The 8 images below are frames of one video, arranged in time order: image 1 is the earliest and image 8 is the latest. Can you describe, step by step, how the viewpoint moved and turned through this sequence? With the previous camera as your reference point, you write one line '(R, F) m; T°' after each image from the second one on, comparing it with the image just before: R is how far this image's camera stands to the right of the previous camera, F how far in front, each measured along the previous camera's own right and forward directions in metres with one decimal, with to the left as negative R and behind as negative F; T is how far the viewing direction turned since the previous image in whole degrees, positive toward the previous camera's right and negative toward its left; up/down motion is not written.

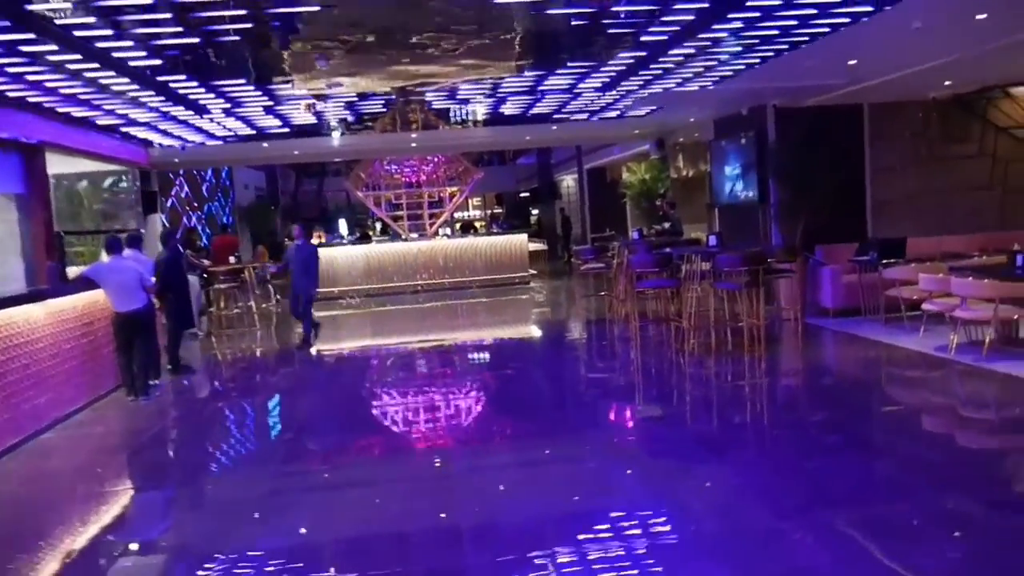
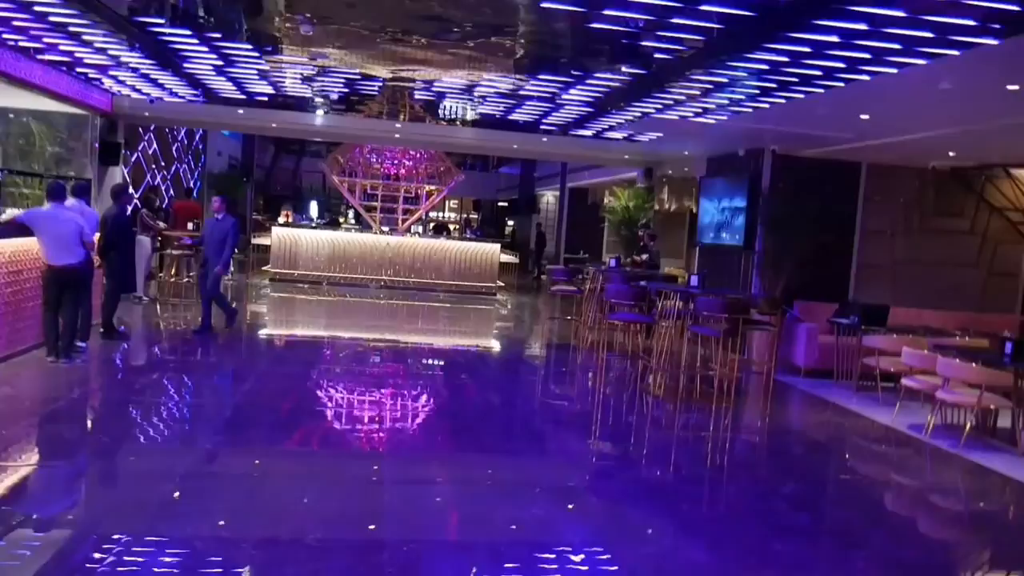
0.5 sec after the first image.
(0.0, +0.5) m; +2°
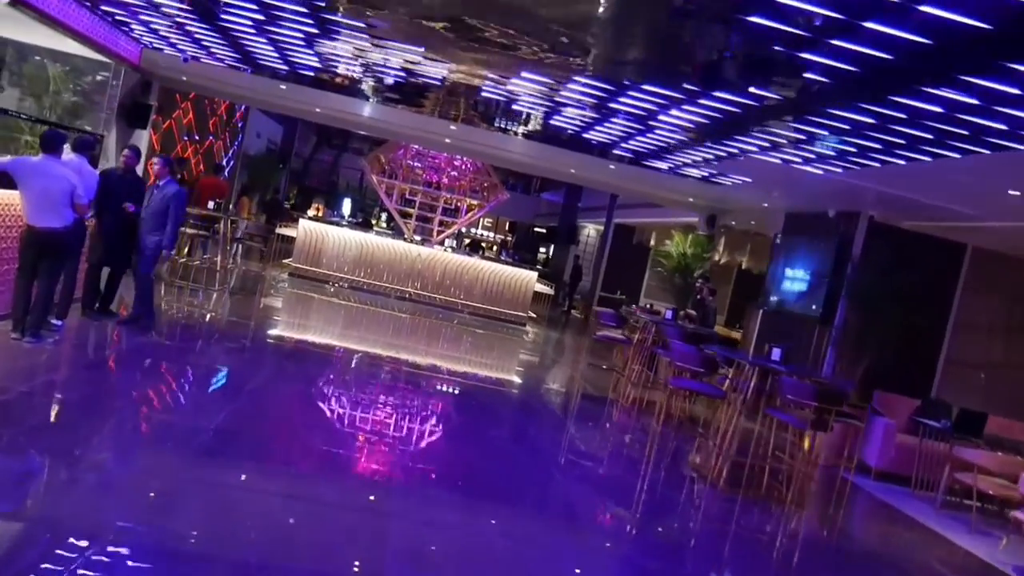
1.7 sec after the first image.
(-0.3, +1.2) m; -1°
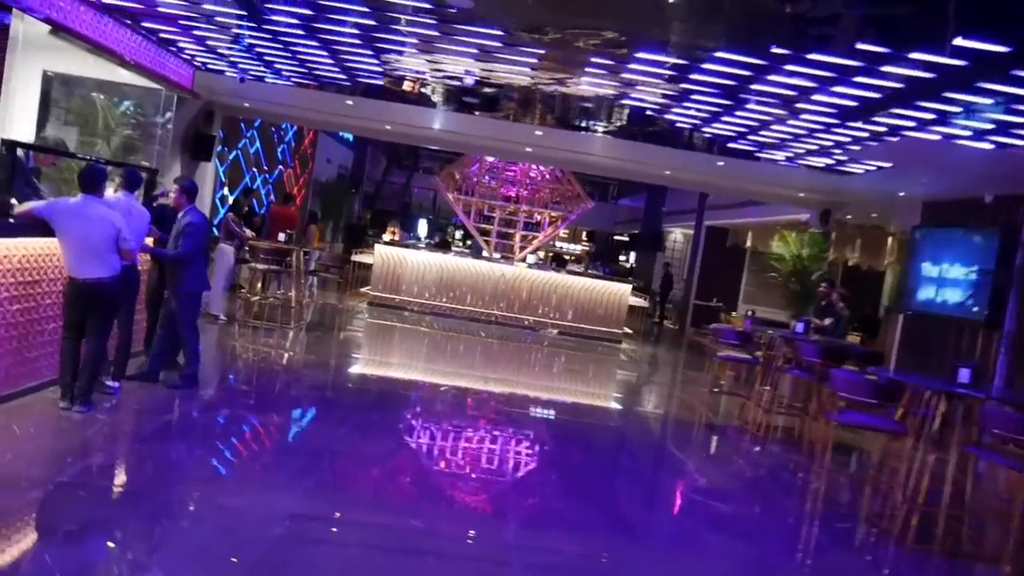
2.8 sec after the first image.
(-0.3, +1.1) m; -5°
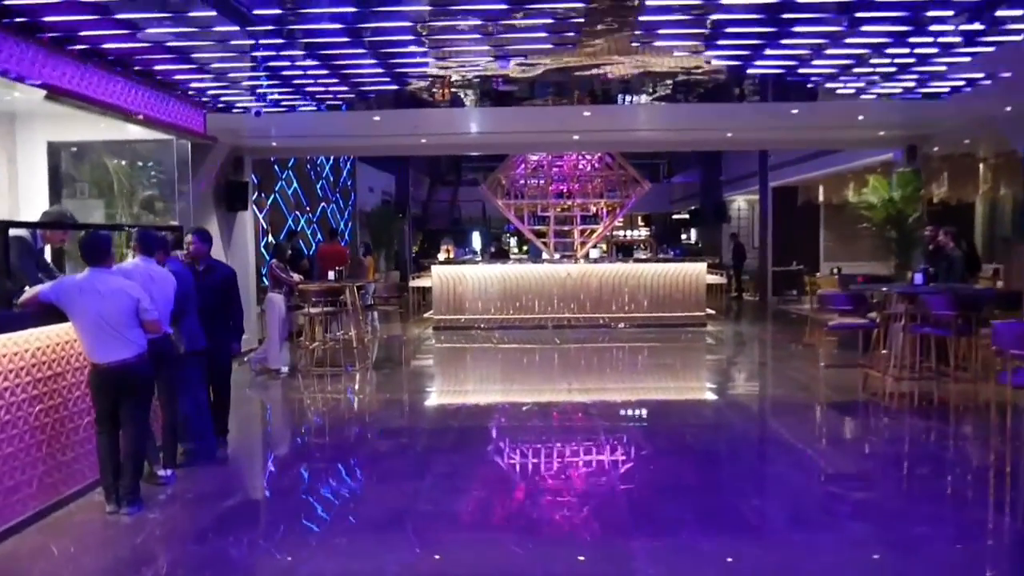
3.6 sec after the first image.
(-0.1, +0.8) m; -4°
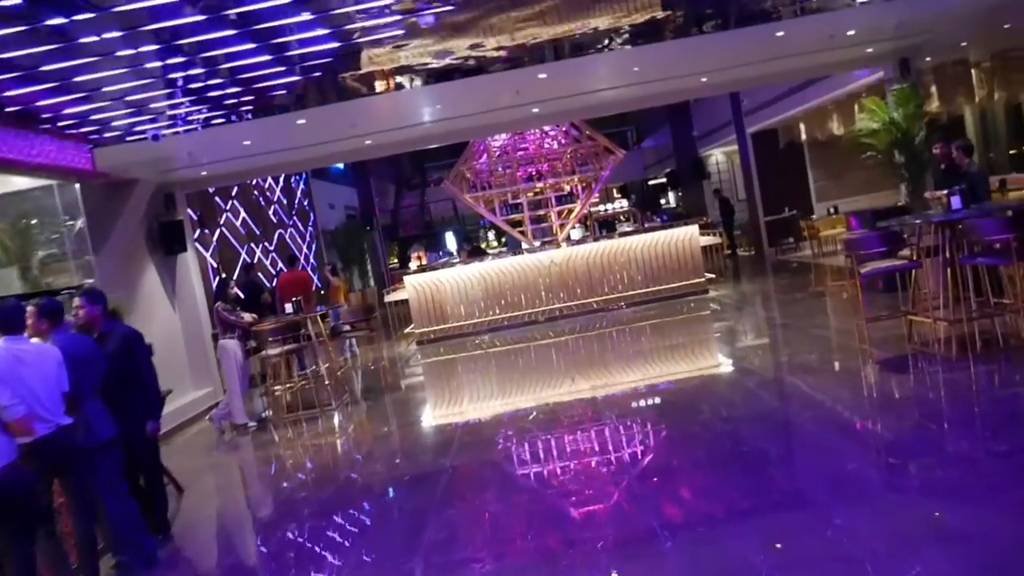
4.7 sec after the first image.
(+0.1, +1.1) m; +1°
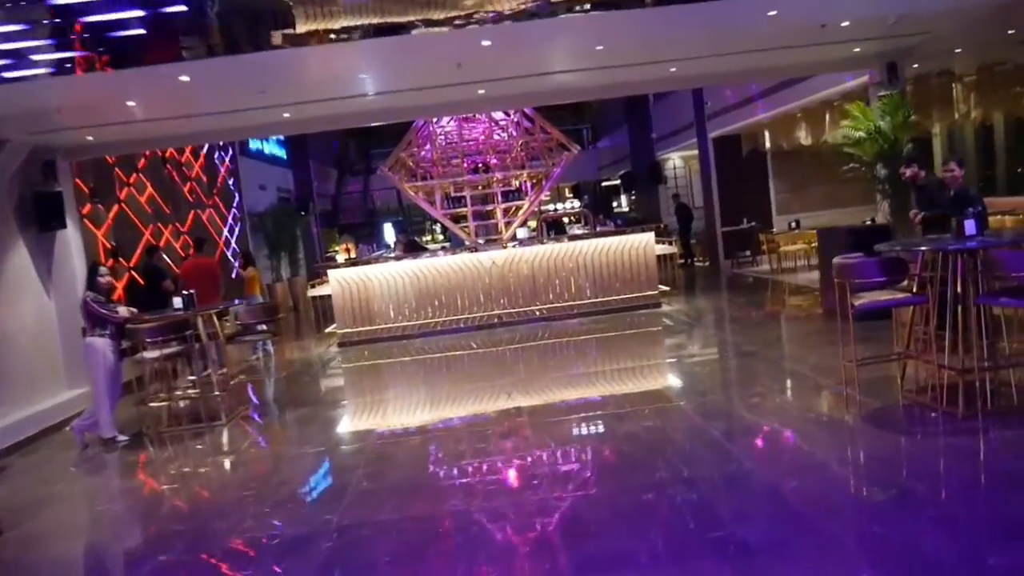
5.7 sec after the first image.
(+0.1, +1.2) m; +3°
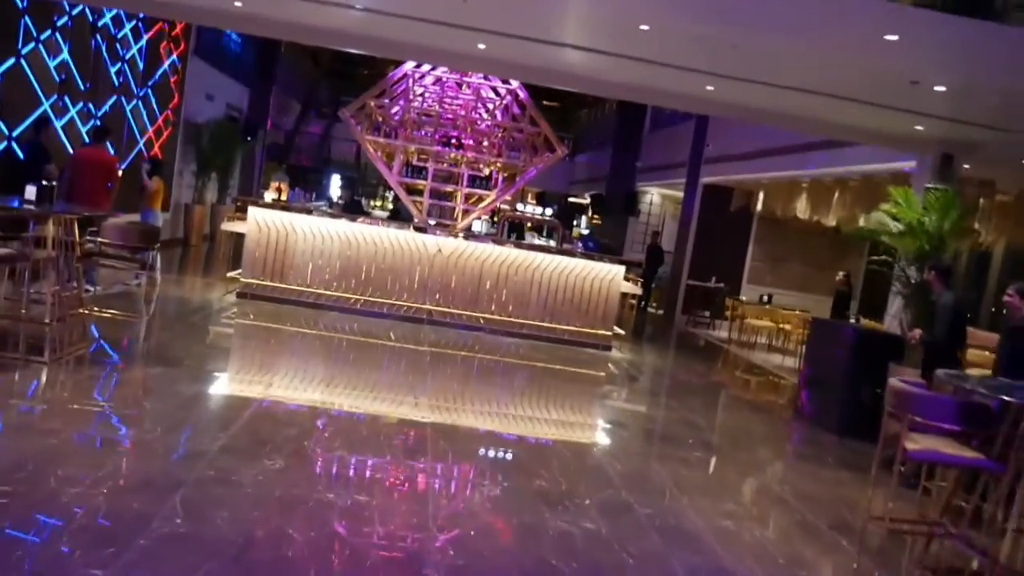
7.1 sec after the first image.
(-0.1, +1.5) m; +4°
